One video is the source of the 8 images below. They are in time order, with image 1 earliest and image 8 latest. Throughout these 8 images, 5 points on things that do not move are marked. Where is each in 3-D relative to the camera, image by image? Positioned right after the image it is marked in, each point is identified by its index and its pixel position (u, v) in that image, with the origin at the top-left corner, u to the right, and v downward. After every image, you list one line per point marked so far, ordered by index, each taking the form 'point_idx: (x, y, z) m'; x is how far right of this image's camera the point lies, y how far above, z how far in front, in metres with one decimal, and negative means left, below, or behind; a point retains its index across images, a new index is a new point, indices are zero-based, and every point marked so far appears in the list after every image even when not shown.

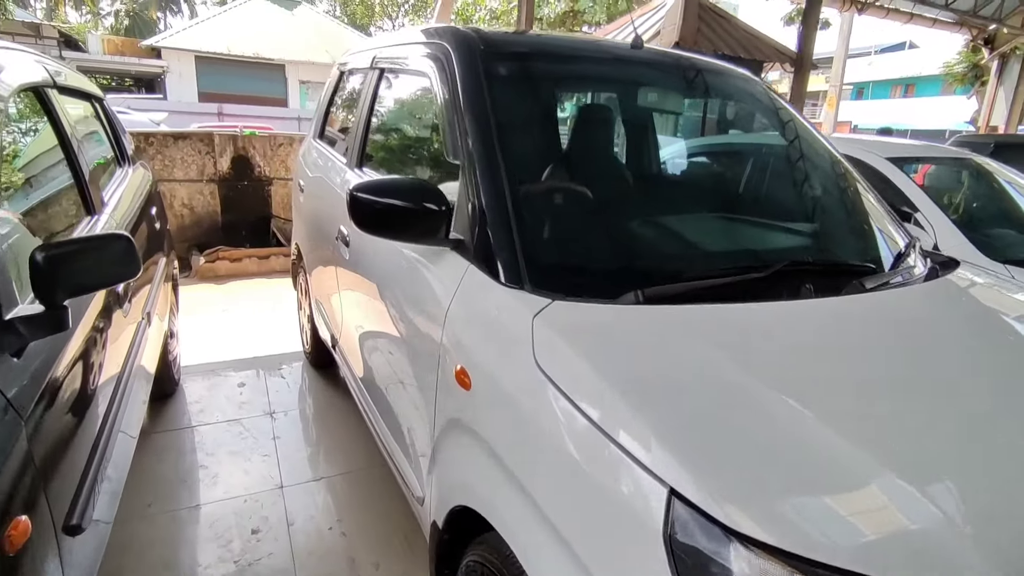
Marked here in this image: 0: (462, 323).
0: (-0.1, -0.1, +1.4) m
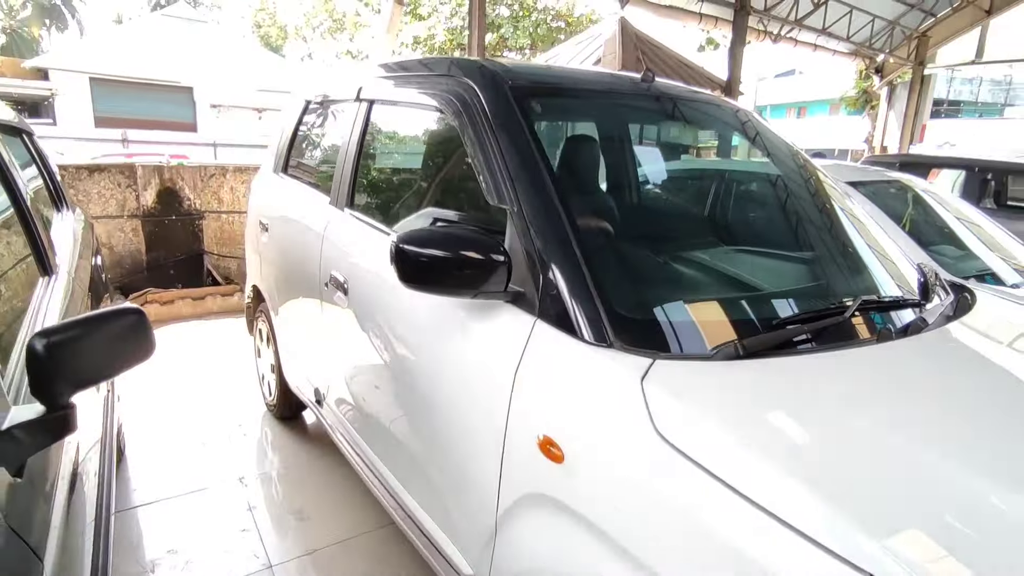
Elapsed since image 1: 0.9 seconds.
0: (+0.1, -0.2, +1.3) m
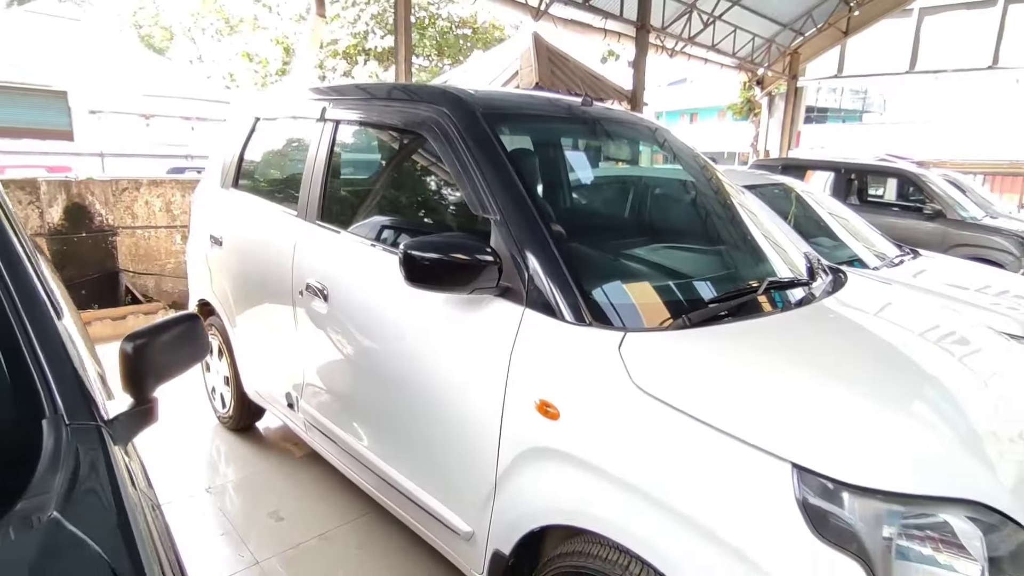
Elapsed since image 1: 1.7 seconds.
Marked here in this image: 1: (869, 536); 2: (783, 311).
0: (0.0, -0.2, +1.5) m
1: (+0.7, -0.5, +1.1) m
2: (+0.9, -0.1, +1.8) m
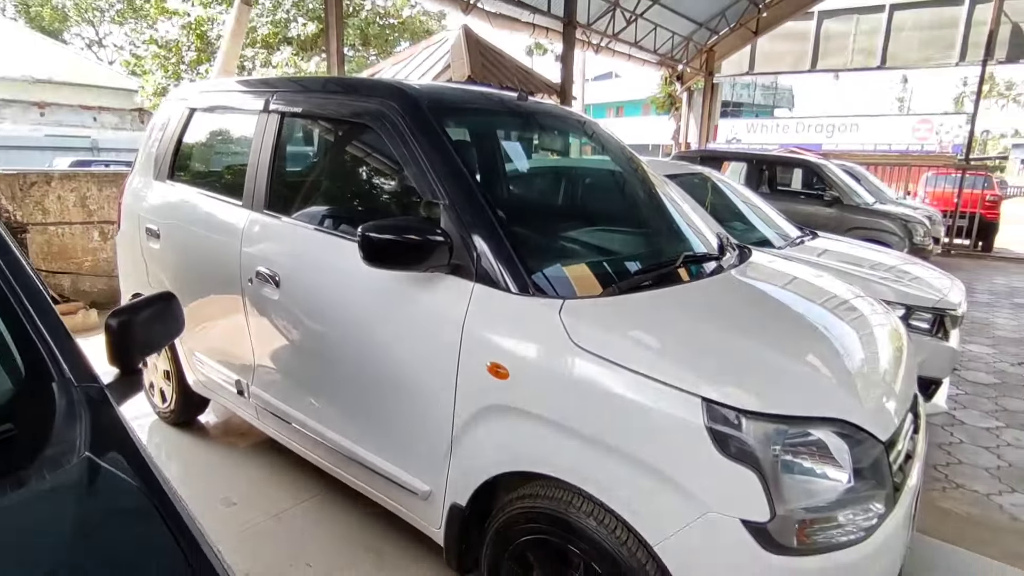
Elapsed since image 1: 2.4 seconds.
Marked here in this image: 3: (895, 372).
0: (-0.1, -0.1, +1.7) m
1: (+0.6, -0.4, +1.4) m
2: (+0.7, 0.0, +2.1) m
3: (+1.3, -0.3, +2.0) m
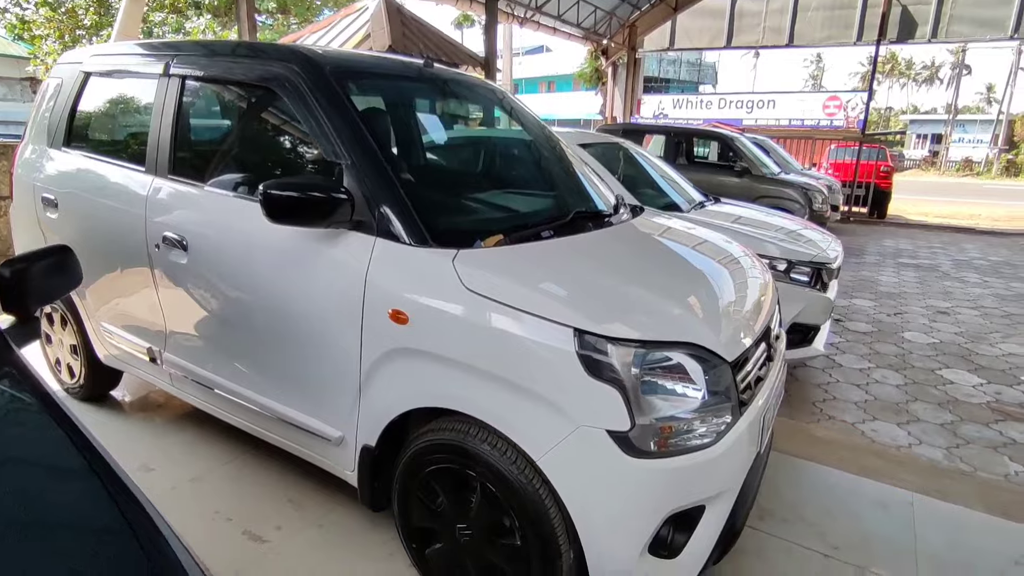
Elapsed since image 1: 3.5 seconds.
0: (-0.4, 0.0, +1.8) m
1: (+0.3, -0.2, +1.6) m
2: (+0.3, +0.2, +2.3) m
3: (+1.0, -0.1, +2.2) m
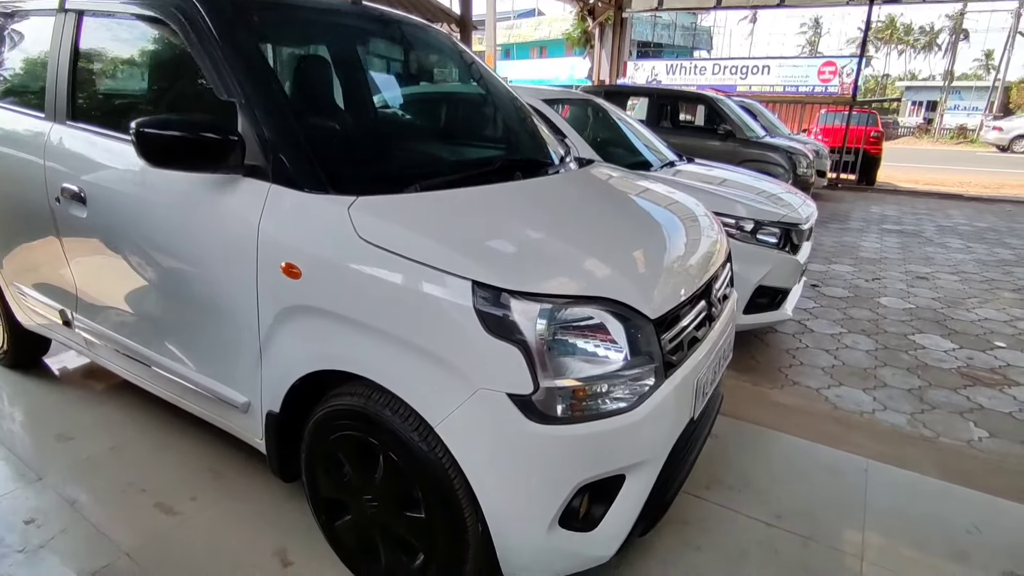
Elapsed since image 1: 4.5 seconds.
0: (-0.7, +0.2, +1.7) m
1: (0.0, -0.1, +1.4) m
2: (0.0, +0.4, +2.1) m
3: (+0.7, +0.1, +2.1) m
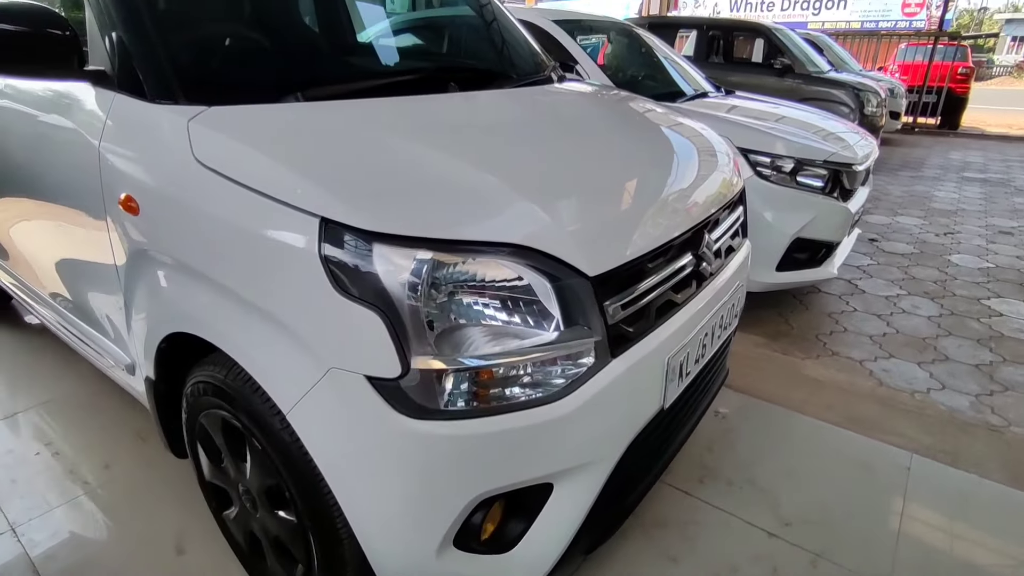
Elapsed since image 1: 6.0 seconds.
0: (-0.9, +0.3, +1.3) m
1: (-0.2, 0.0, +1.0) m
2: (-0.1, +0.6, +1.6) m
3: (+0.5, +0.2, +1.6) m
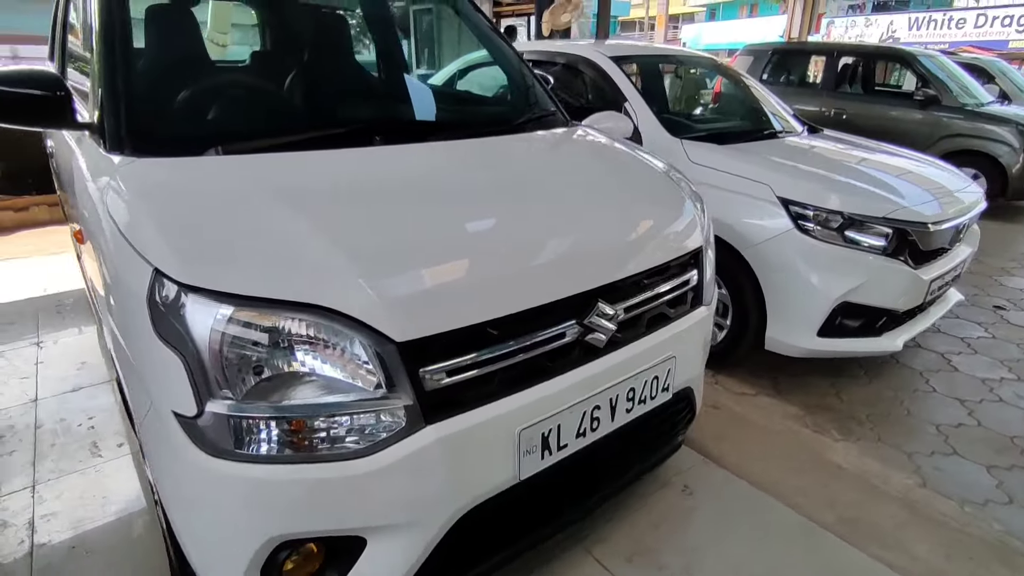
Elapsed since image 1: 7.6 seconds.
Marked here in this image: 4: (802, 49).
0: (-1.2, +0.3, +1.6) m
1: (-0.6, -0.1, +1.1) m
2: (-0.3, +0.4, +1.7) m
3: (+0.3, 0.0, +1.5) m
4: (+3.8, +3.2, +7.6) m
